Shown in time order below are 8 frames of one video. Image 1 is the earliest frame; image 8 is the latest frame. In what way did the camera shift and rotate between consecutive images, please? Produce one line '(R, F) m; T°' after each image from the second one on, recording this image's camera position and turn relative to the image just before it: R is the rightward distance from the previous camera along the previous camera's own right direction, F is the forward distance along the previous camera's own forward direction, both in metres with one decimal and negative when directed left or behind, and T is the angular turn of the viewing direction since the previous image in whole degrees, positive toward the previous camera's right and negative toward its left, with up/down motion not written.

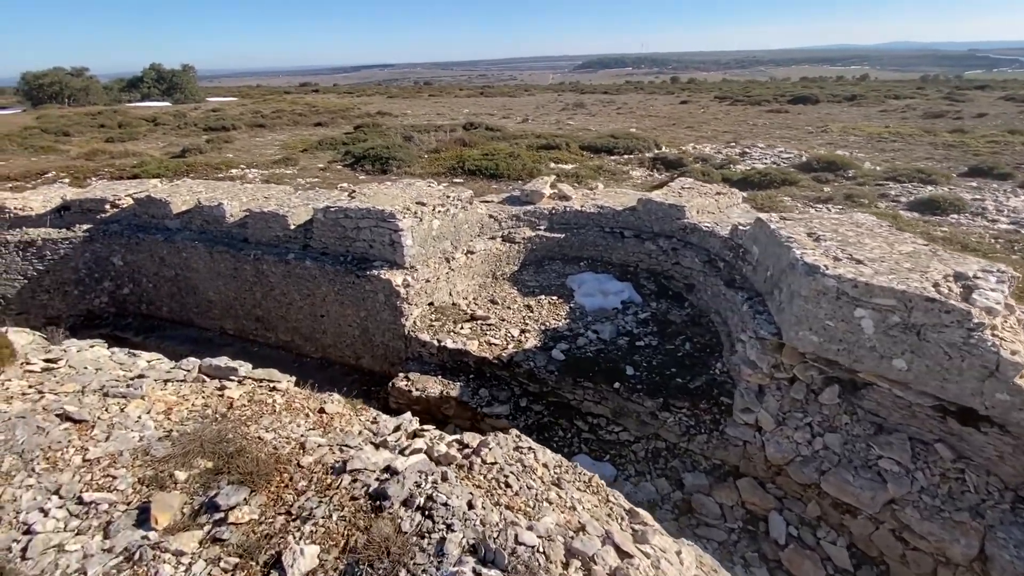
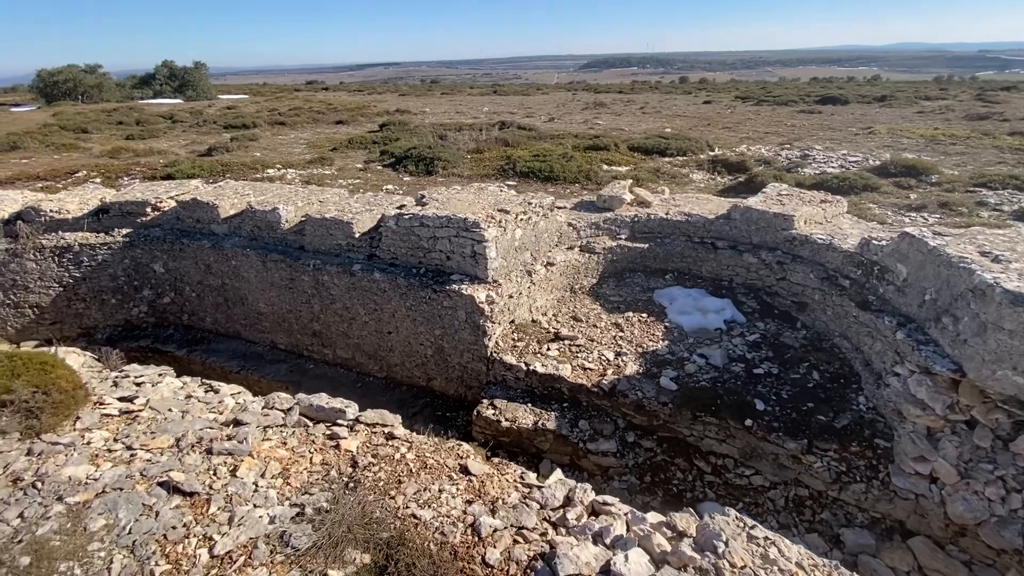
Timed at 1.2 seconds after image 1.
(-1.3, +0.7) m; 0°
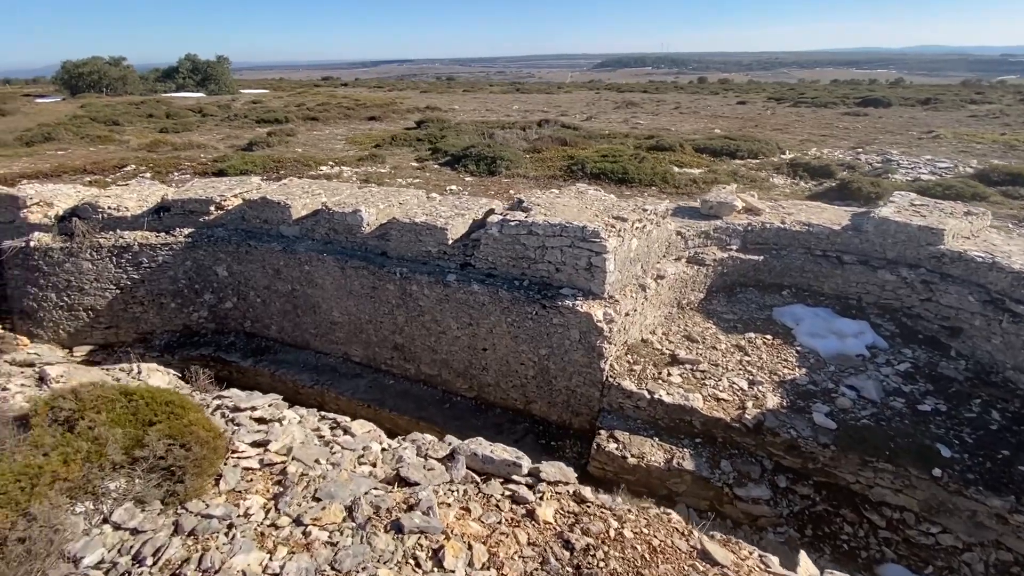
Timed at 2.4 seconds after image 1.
(-1.4, +0.7) m; -1°
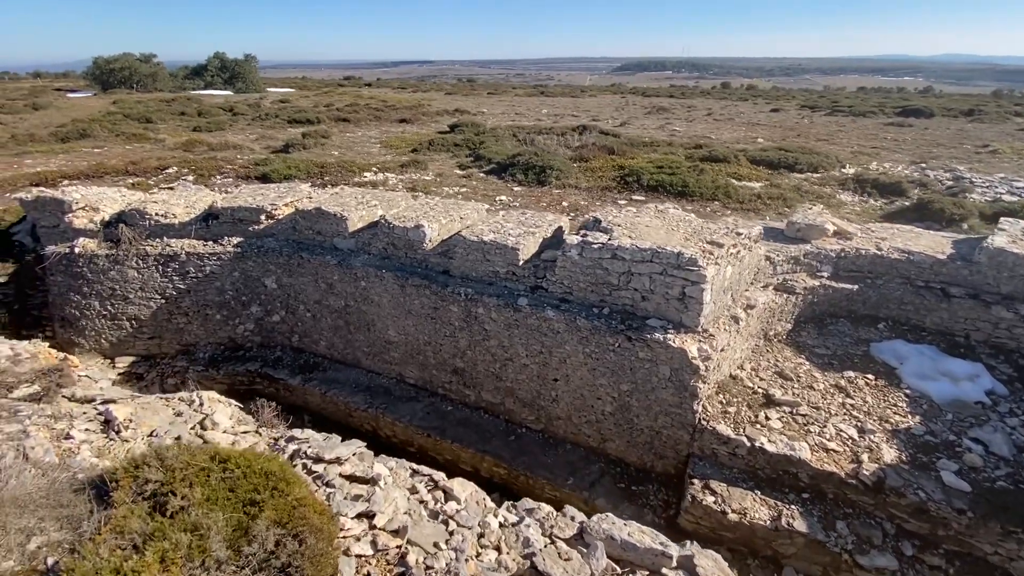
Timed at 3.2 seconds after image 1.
(-0.8, +0.5) m; -1°
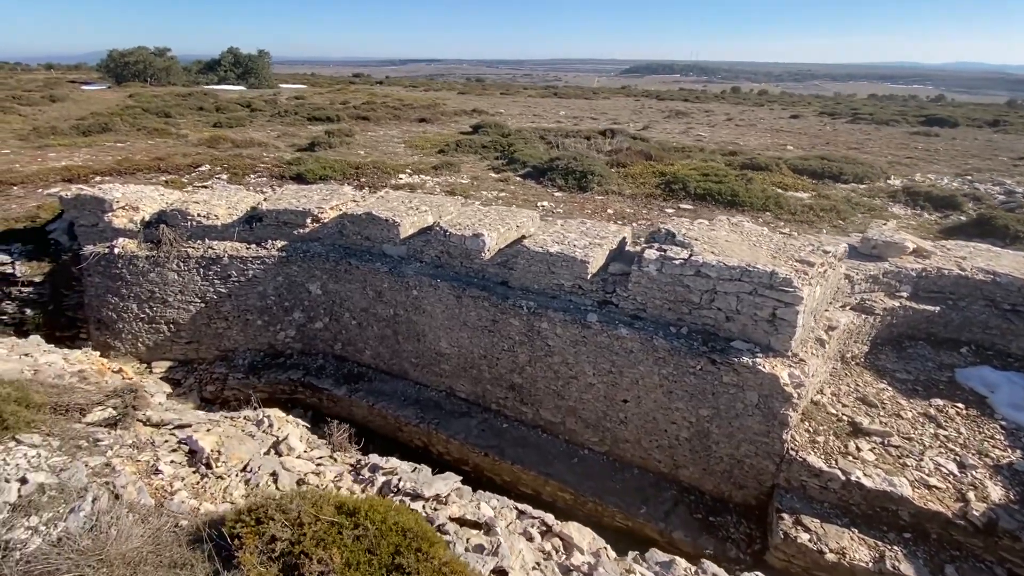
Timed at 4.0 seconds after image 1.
(-0.8, +0.3) m; 0°
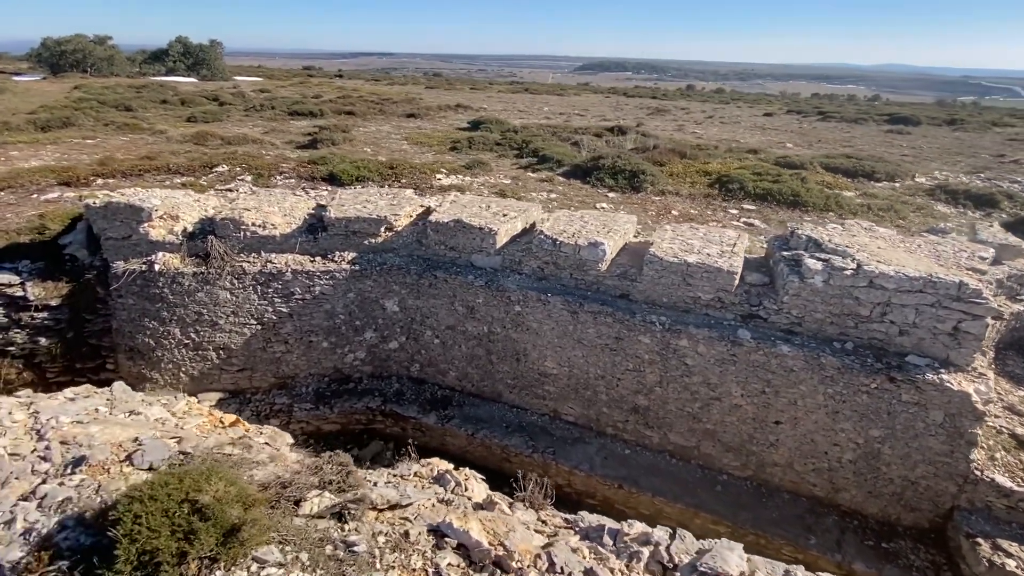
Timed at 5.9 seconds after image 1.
(-2.0, +0.7) m; +5°
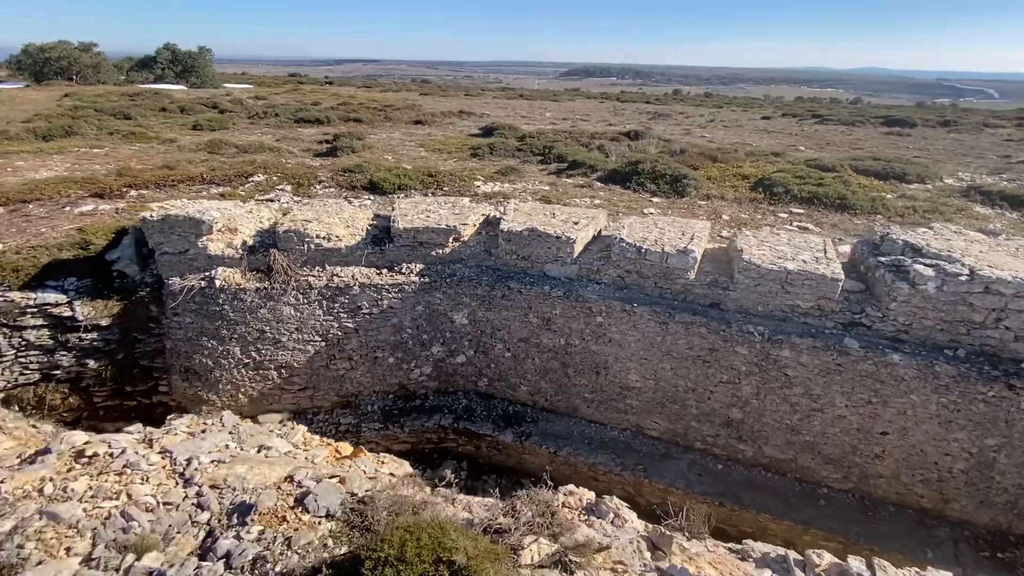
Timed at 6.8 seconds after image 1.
(-1.2, +0.3) m; +1°
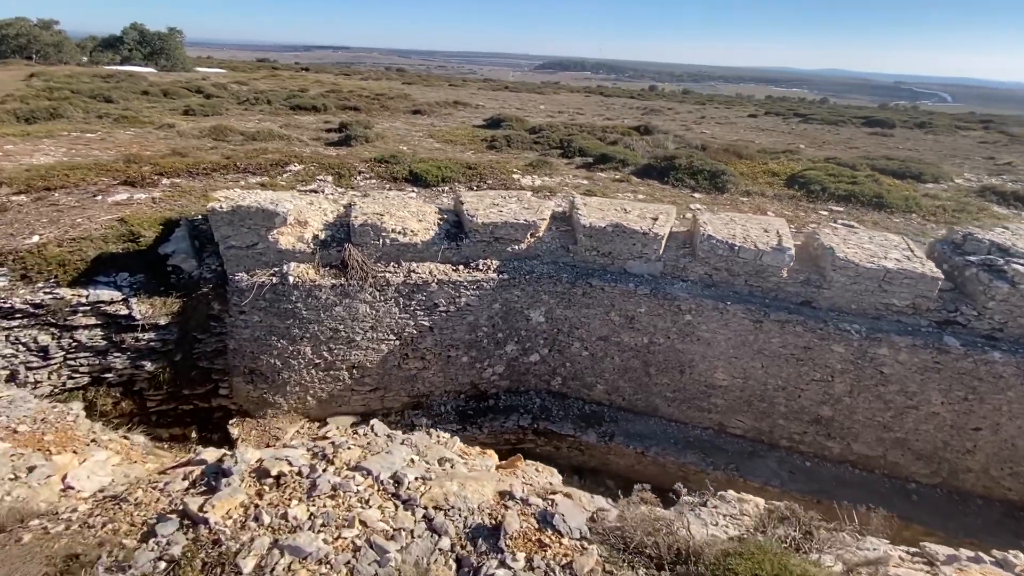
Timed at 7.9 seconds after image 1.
(-1.4, +0.2) m; +3°
